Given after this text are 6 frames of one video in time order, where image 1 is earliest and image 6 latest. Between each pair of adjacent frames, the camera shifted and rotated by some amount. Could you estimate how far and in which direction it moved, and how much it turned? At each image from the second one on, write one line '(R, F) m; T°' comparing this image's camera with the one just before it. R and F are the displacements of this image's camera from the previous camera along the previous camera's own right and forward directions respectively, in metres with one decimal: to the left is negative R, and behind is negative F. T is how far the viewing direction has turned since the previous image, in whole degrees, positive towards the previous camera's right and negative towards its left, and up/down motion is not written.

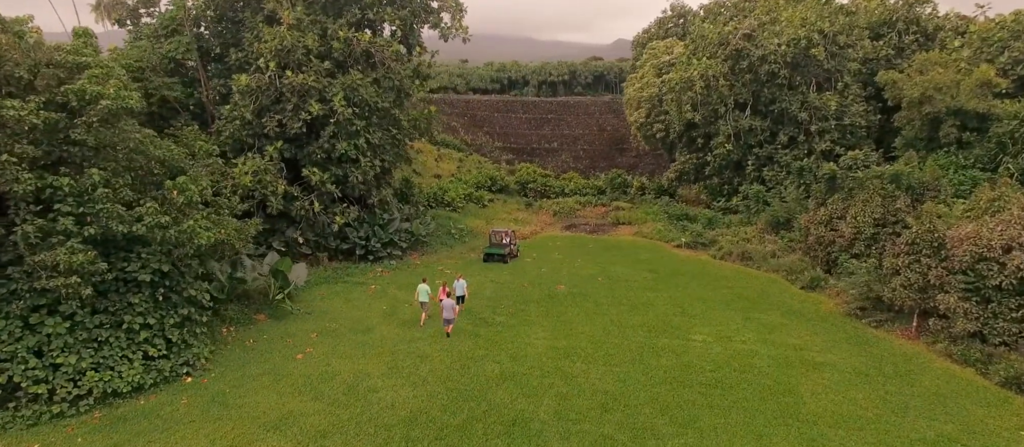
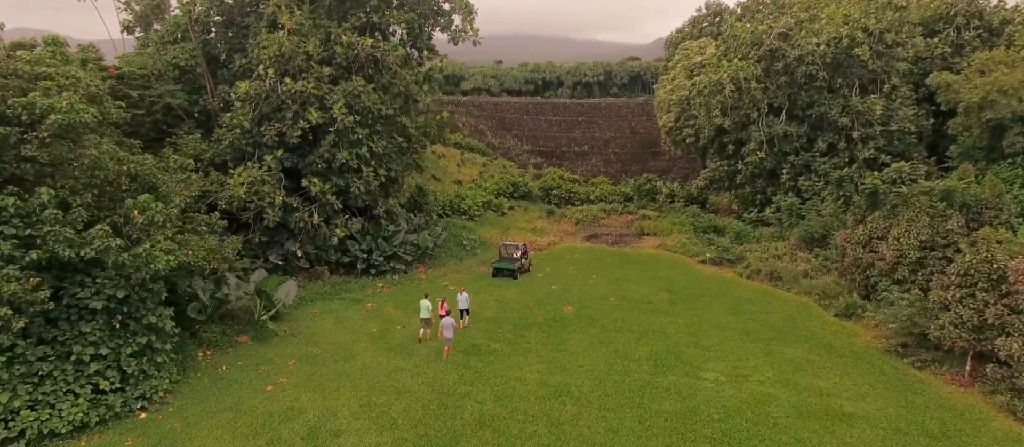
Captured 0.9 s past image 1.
(+0.7, +1.0) m; -4°
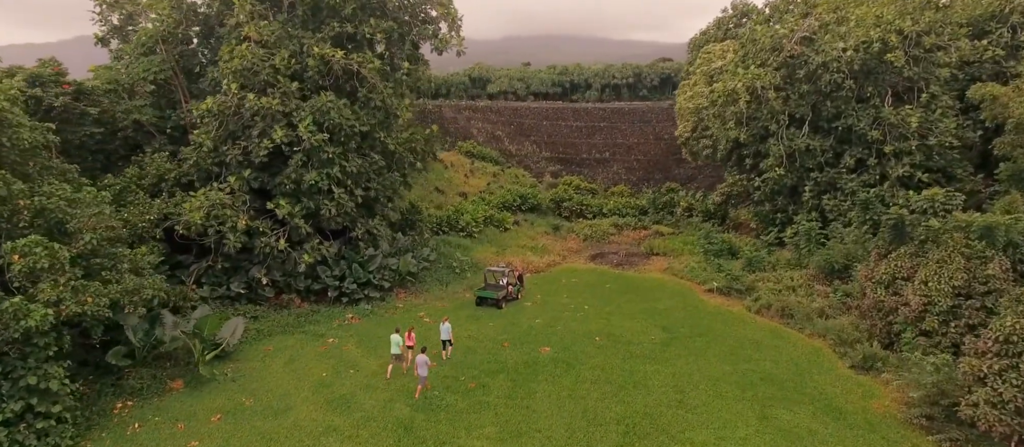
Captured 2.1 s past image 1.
(+1.2, +1.4) m; -3°
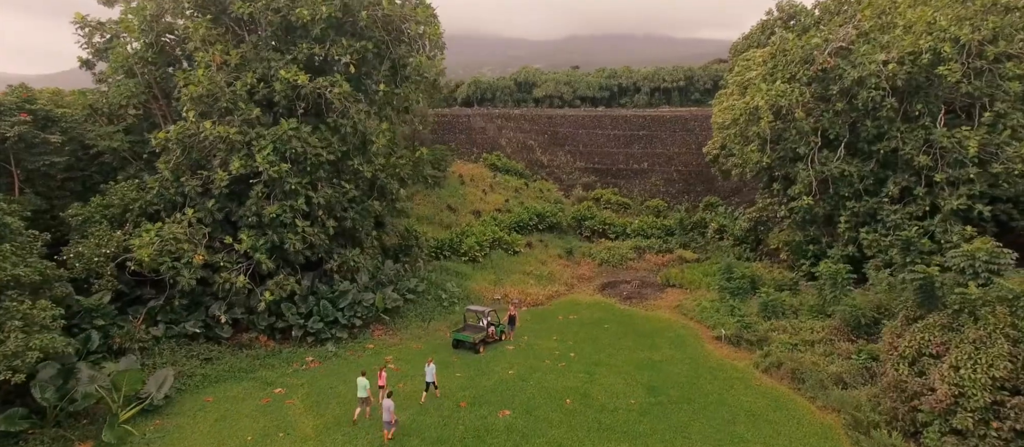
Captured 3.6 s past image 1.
(+1.7, +1.5) m; -6°
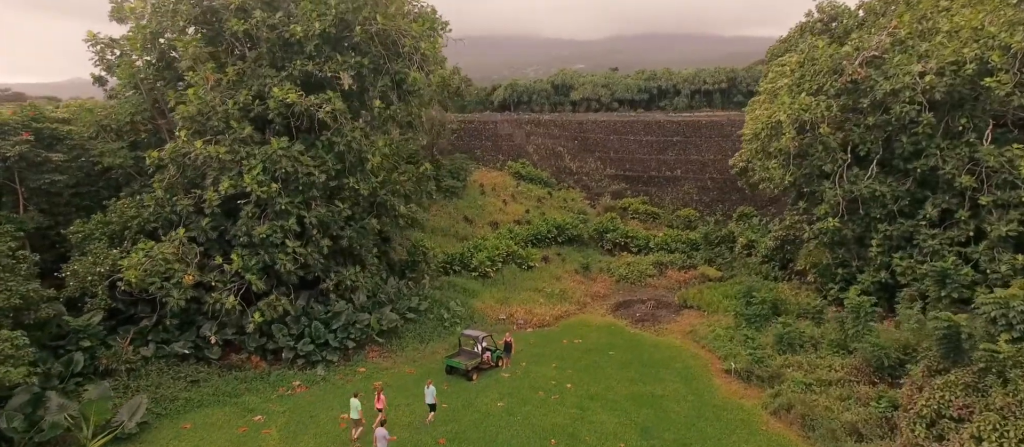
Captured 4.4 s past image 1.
(+1.0, +0.6) m; -4°
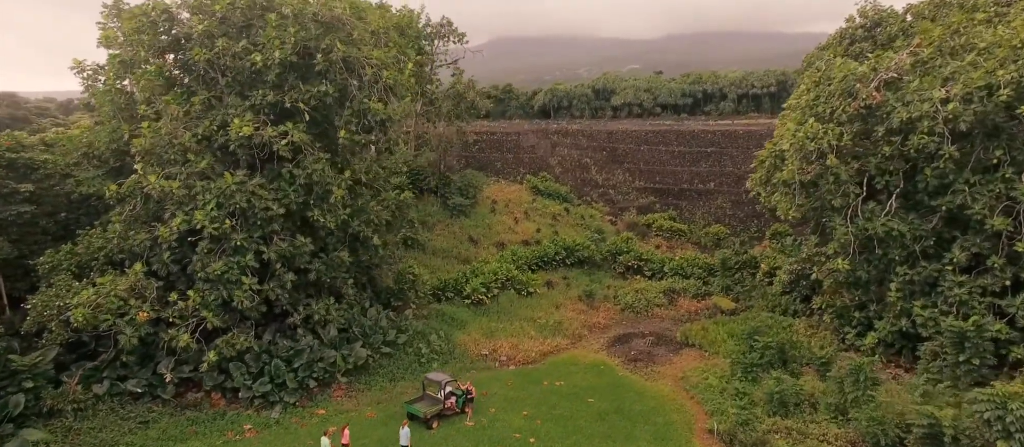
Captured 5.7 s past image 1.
(+1.7, +1.0) m; -5°
